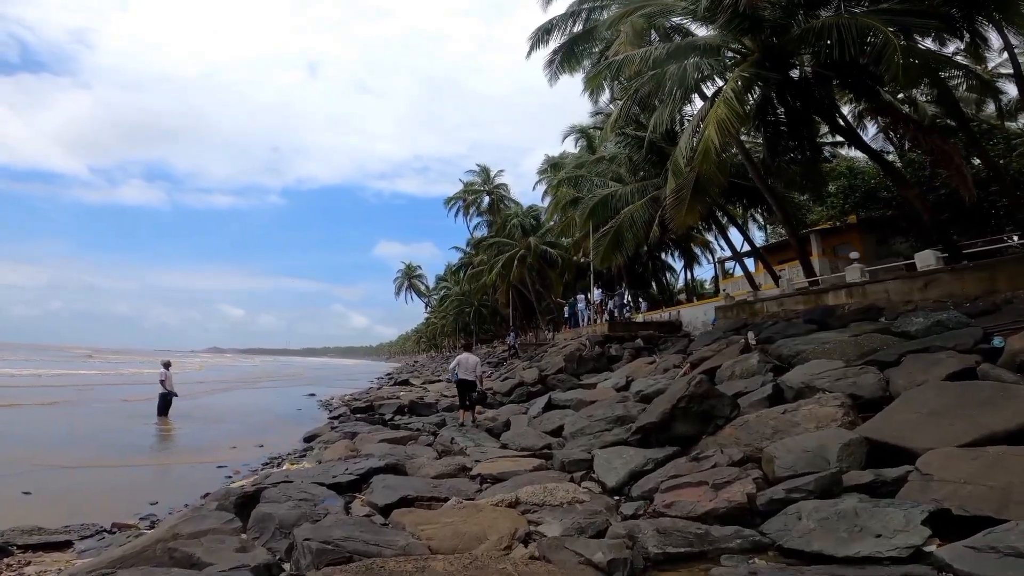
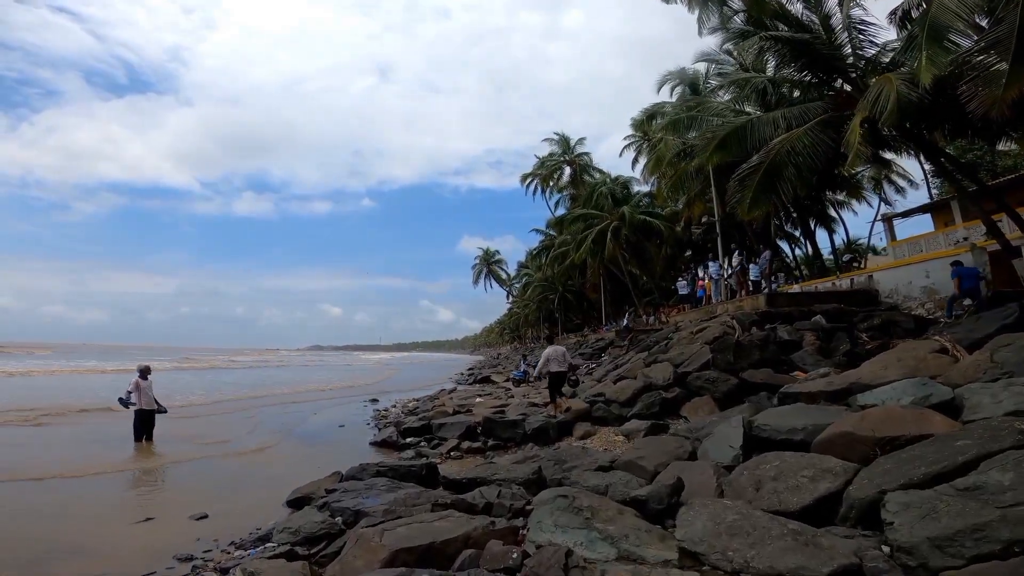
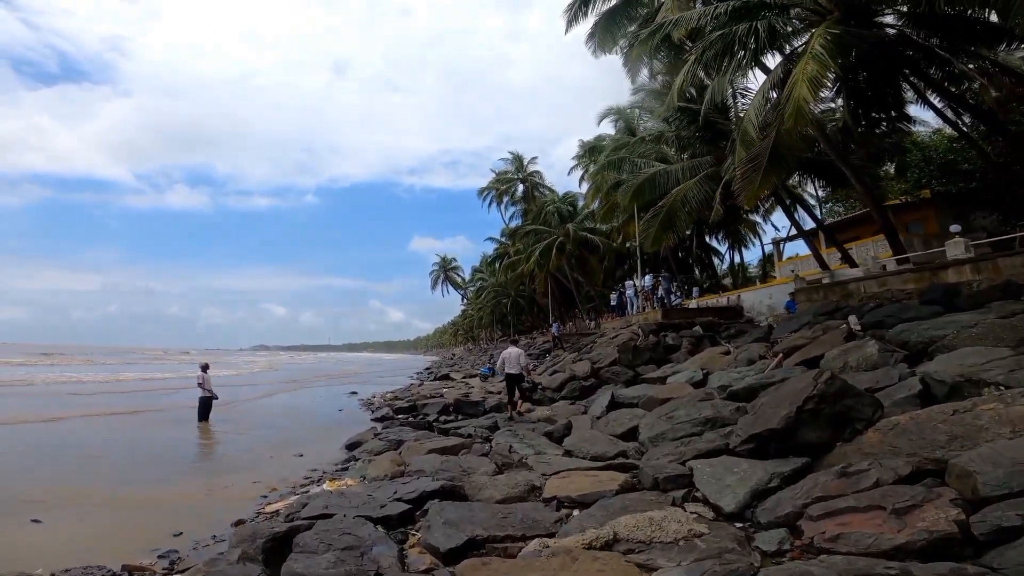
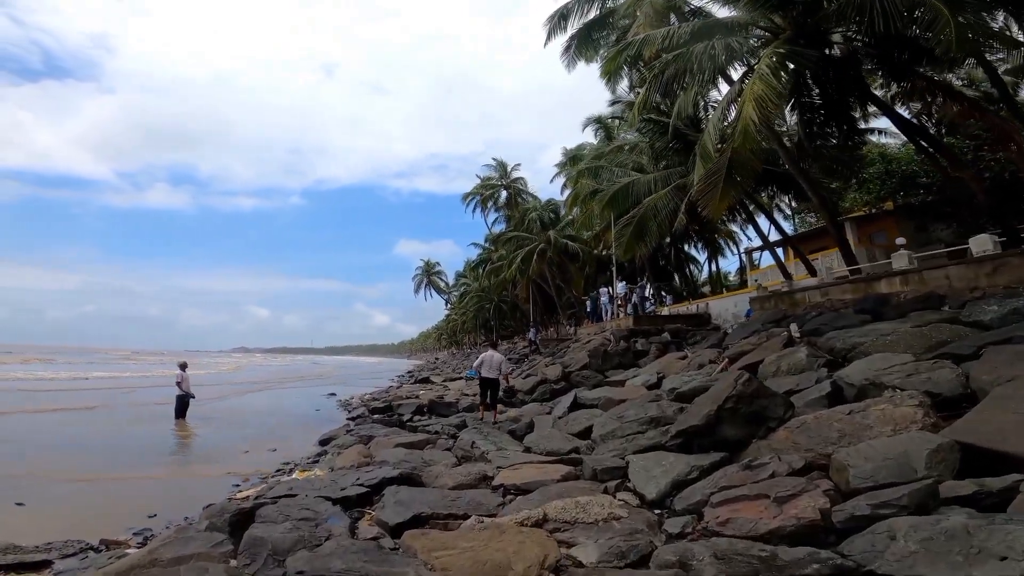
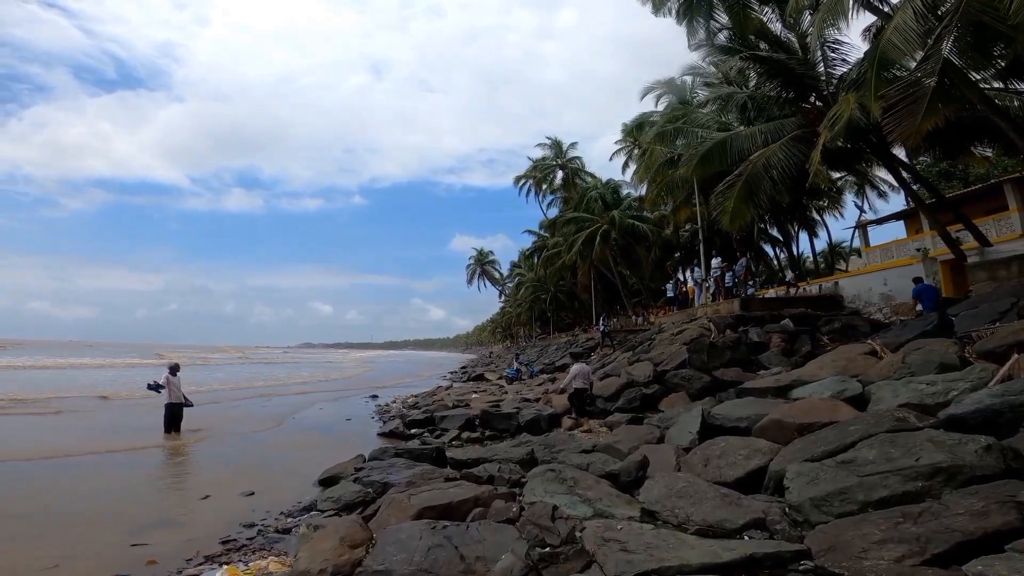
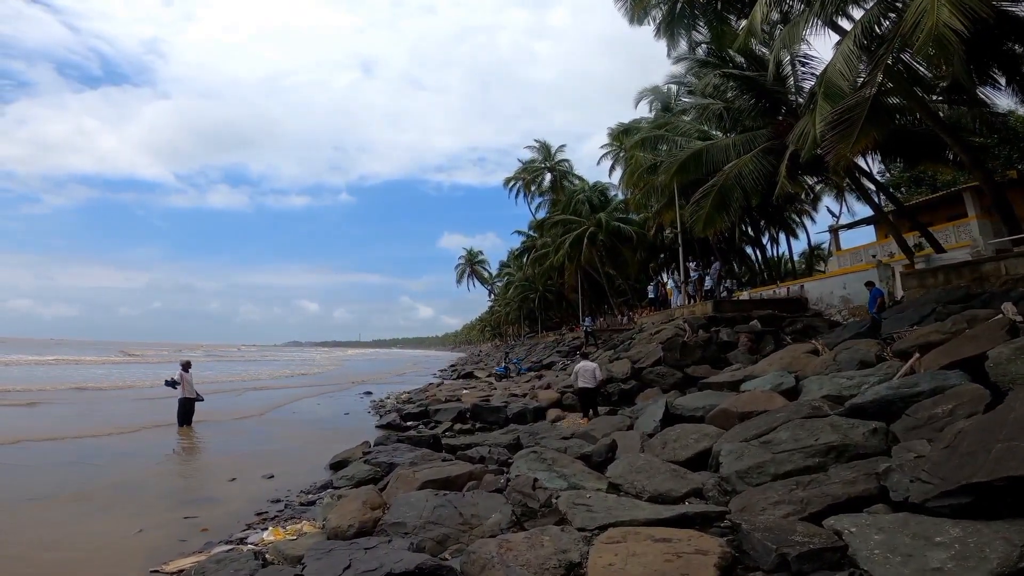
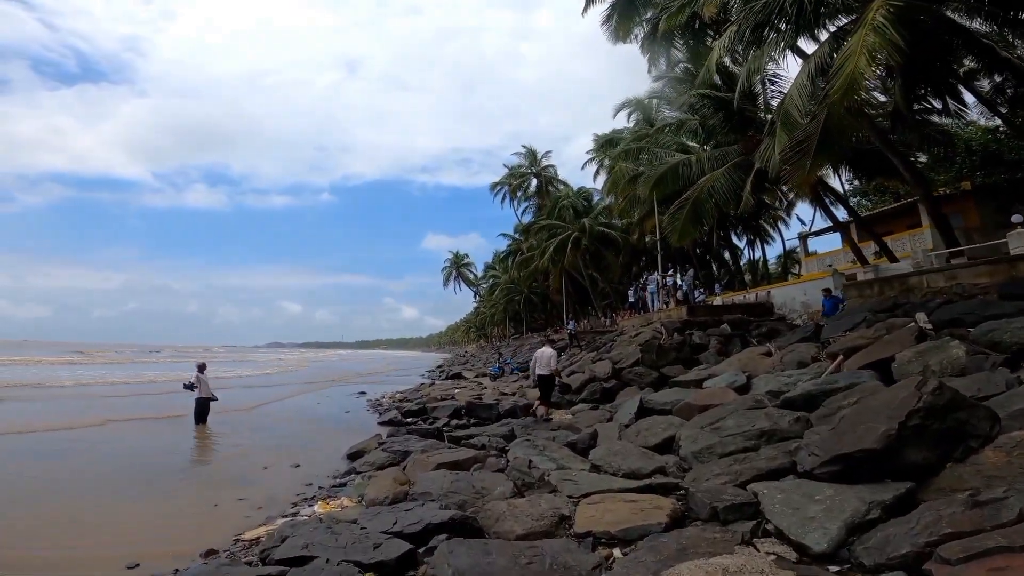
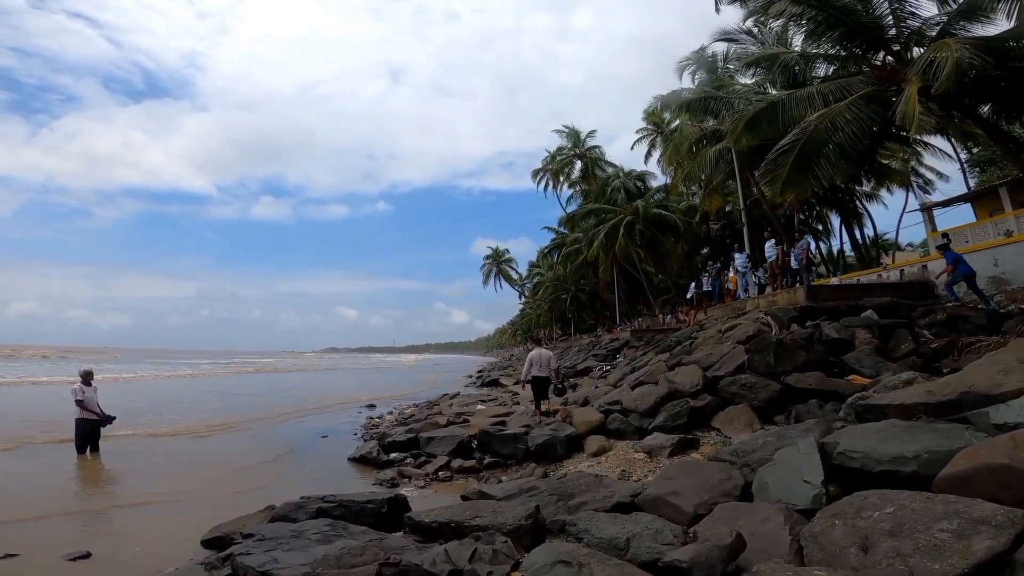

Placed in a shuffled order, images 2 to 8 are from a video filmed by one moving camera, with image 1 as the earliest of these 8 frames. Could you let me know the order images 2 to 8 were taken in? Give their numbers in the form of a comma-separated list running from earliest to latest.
4, 3, 7, 6, 5, 2, 8
